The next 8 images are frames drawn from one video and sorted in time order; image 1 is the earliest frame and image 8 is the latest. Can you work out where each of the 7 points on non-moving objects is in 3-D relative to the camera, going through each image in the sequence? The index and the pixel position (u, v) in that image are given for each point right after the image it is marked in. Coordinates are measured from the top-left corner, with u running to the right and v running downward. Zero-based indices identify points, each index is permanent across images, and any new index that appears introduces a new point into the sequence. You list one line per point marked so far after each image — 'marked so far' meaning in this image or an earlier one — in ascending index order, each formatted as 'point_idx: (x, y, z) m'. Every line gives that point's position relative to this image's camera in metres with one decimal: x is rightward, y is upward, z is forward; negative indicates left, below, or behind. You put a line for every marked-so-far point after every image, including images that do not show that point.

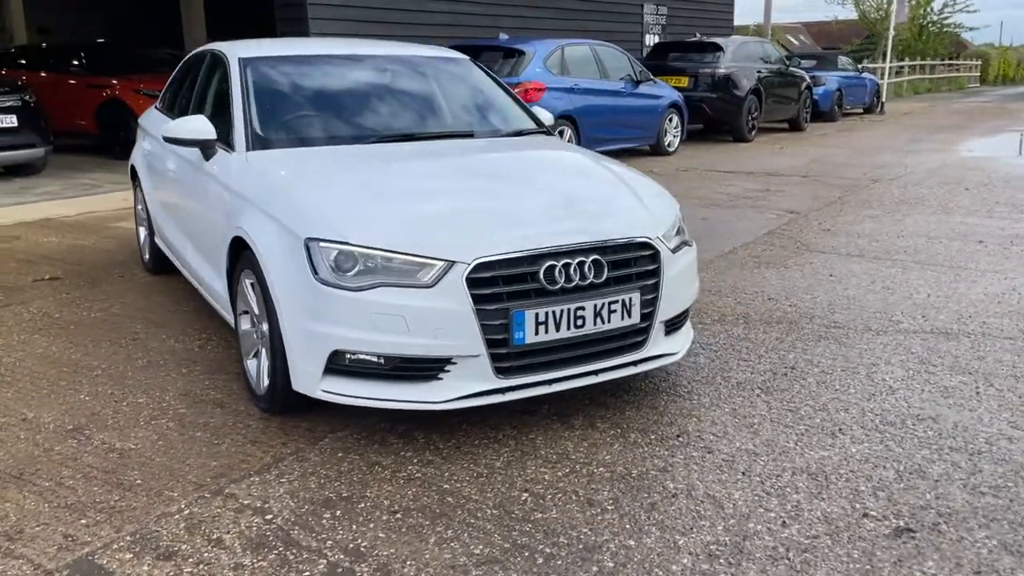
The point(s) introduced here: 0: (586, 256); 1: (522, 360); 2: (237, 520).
0: (+0.3, +0.1, +3.0) m
1: (0.0, -0.2, +3.0) m
2: (-0.8, -0.7, +2.6) m
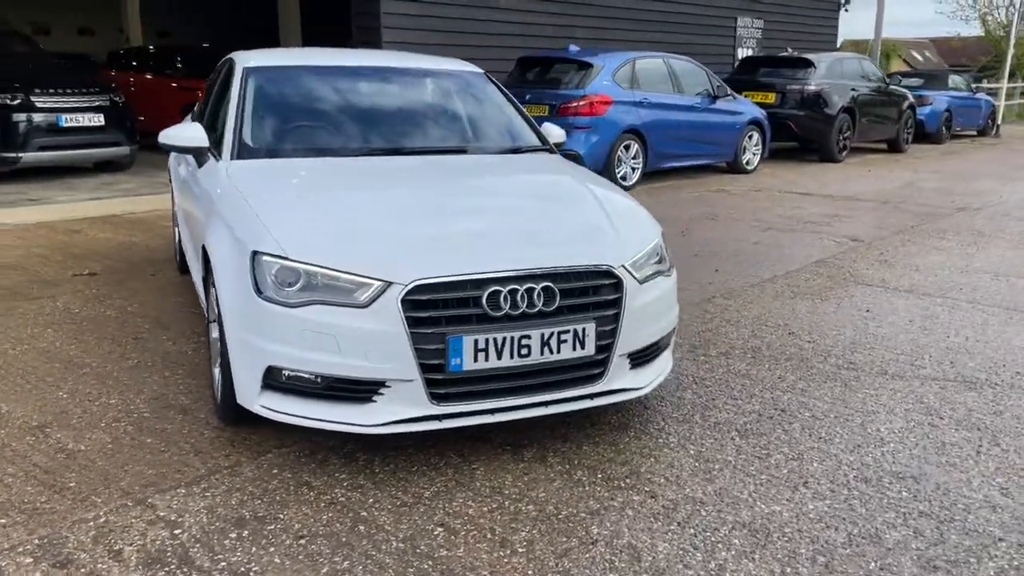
0: (+0.1, 0.0, +2.9) m
1: (-0.2, -0.3, +2.9) m
2: (-1.0, -0.7, +2.6) m
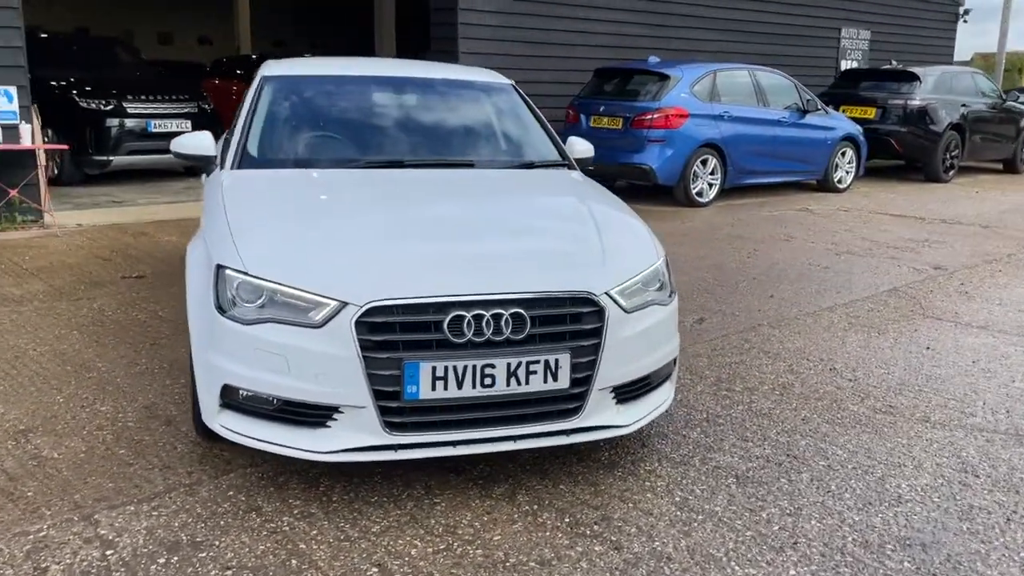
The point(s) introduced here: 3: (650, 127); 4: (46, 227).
0: (0.0, -0.1, +2.7) m
1: (-0.3, -0.4, +2.7) m
2: (-1.2, -0.7, +2.5) m
3: (+1.4, +1.6, +9.0) m
4: (-3.8, +0.5, +7.4) m
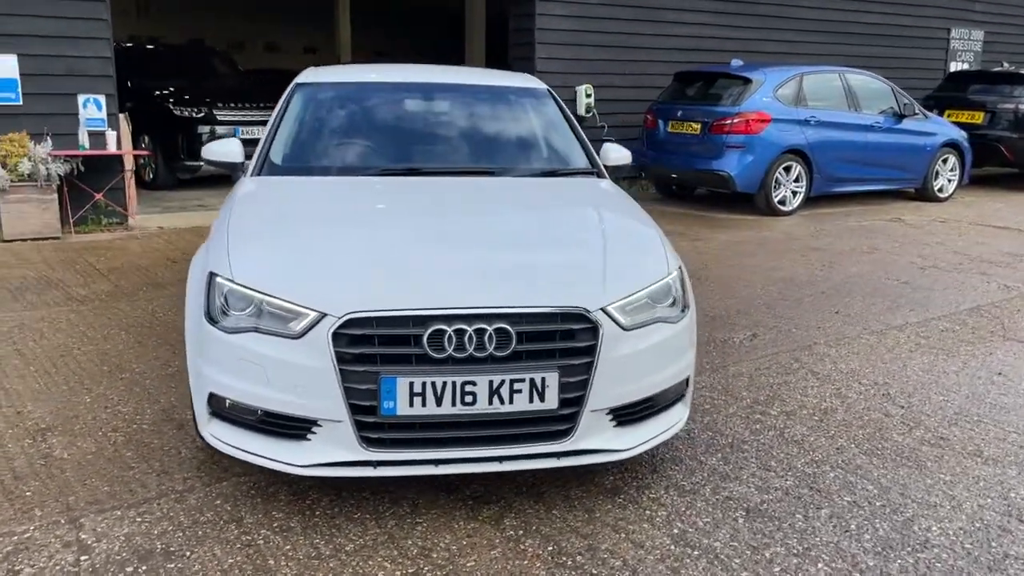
0: (-0.1, -0.1, +2.6) m
1: (-0.3, -0.4, +2.6) m
2: (-1.3, -0.7, +2.5) m
3: (+2.1, +1.5, +8.7) m
4: (-3.3, +0.5, +7.7) m
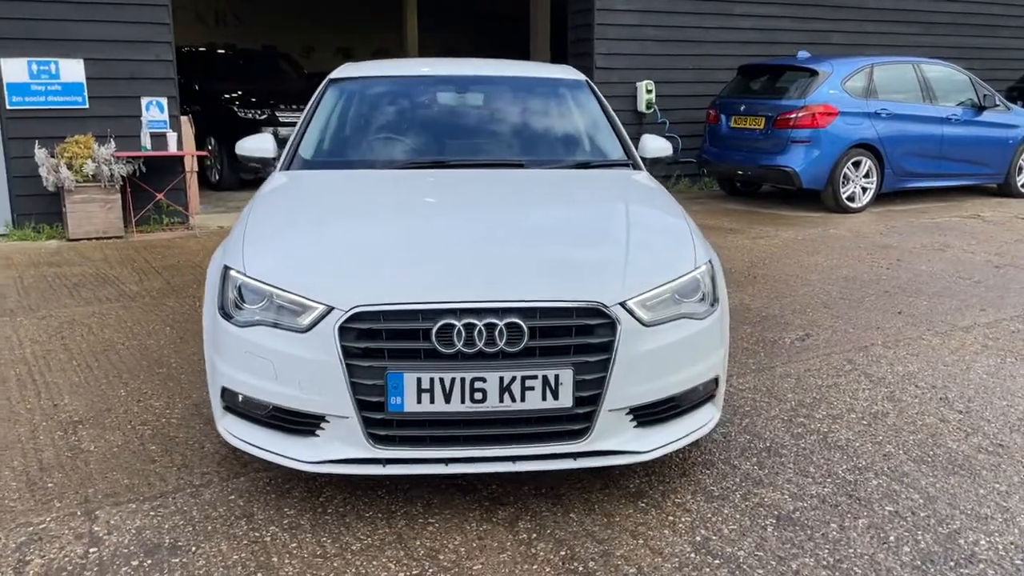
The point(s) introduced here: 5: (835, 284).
0: (0.0, -0.1, +2.5) m
1: (-0.3, -0.4, +2.6) m
2: (-1.3, -0.7, +2.5) m
3: (+2.6, +1.5, +8.4) m
4: (-2.8, +0.5, +7.8) m
5: (+2.1, 0.0, +5.8) m
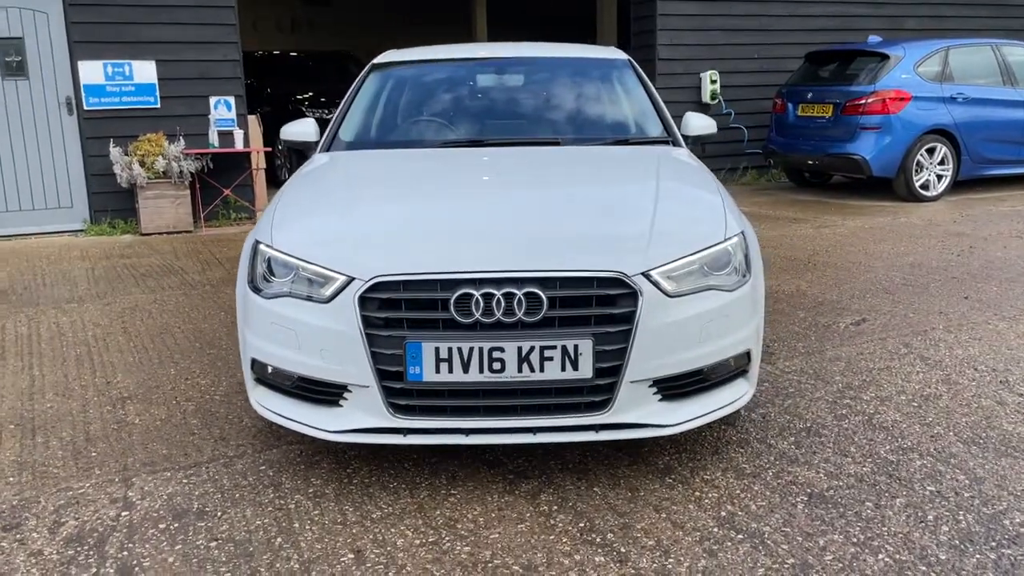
0: (0.0, 0.0, +2.5) m
1: (-0.2, -0.3, +2.6) m
2: (-1.2, -0.6, +2.6) m
3: (+3.2, +1.6, +8.2) m
4: (-2.3, +0.6, +8.0) m
5: (+2.4, +0.1, +5.6) m
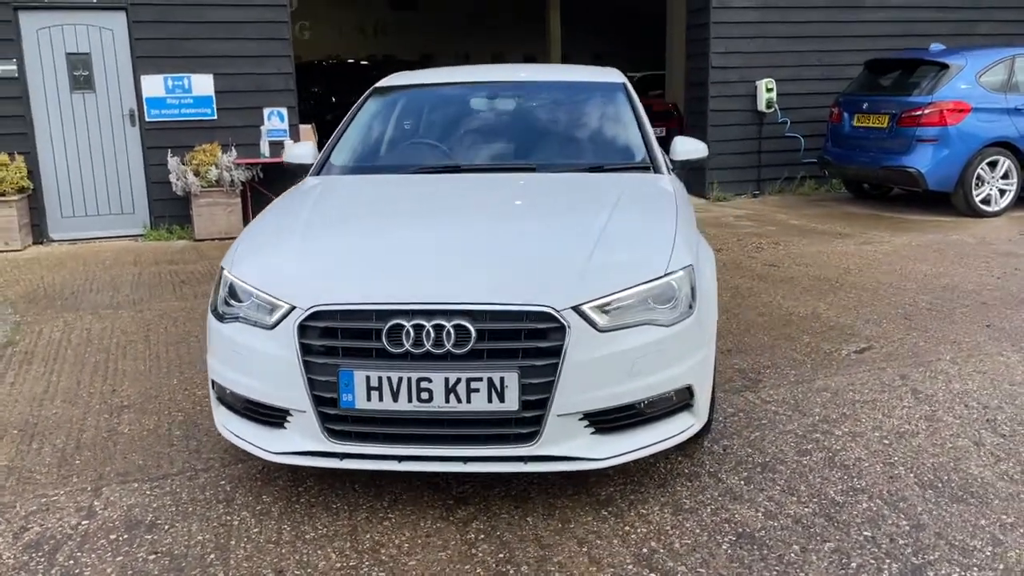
0: (-0.2, -0.1, +2.5) m
1: (-0.4, -0.4, +2.7) m
2: (-1.4, -0.7, +2.8) m
3: (+3.6, +1.4, +7.9) m
4: (-1.9, +0.5, +8.3) m
5: (+2.5, 0.0, +5.4) m
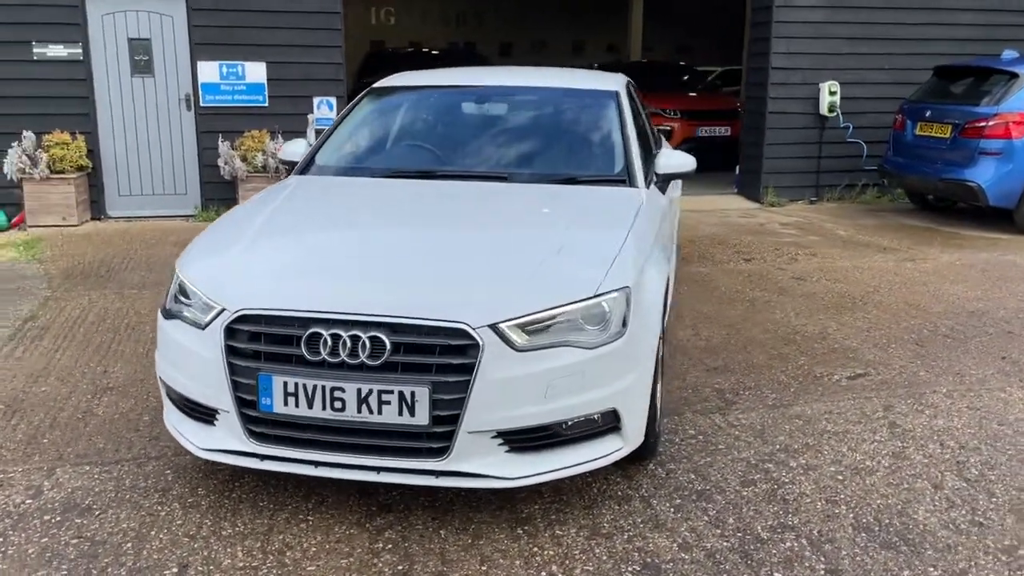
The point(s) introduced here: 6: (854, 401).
0: (-0.4, -0.1, +2.6) m
1: (-0.7, -0.4, +2.7) m
2: (-1.6, -0.7, +2.9) m
3: (+3.9, +1.3, +7.5) m
4: (-1.6, +0.7, +8.4) m
5: (+2.6, -0.2, +5.2) m
6: (+1.5, -0.5, +3.8) m
